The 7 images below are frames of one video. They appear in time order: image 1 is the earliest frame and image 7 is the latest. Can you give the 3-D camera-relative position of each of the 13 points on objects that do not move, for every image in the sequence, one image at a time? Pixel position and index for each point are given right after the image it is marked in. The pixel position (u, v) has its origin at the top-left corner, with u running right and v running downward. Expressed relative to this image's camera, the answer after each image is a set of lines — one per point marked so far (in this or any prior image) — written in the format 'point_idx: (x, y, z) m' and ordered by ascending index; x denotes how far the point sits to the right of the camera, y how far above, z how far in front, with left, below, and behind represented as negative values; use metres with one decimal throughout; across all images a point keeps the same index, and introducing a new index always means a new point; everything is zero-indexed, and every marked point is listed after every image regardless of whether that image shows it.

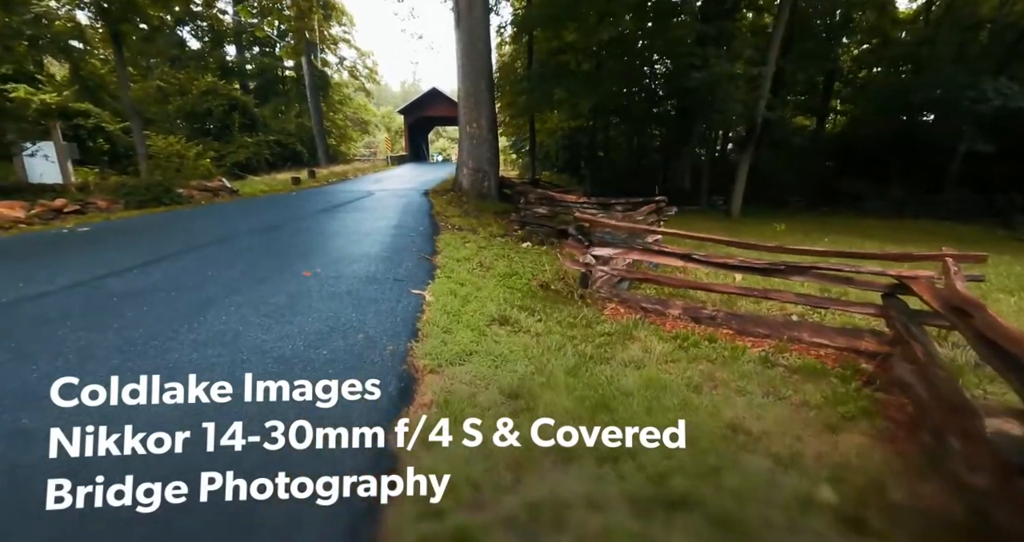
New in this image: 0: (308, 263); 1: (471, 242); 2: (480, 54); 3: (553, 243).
0: (-2.3, +0.1, +5.0) m
1: (-0.6, +0.4, +6.8) m
2: (-0.8, +5.5, +11.6) m
3: (+0.7, +0.5, +7.6) m
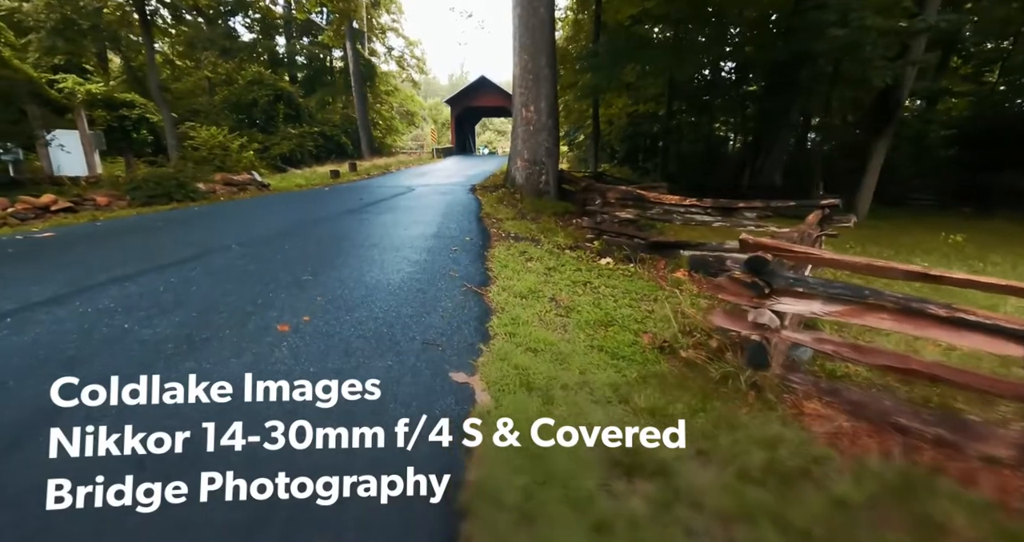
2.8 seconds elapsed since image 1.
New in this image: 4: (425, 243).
0: (-1.6, -0.2, +3.3) m
1: (+0.2, +0.1, +4.9) m
2: (+0.6, +5.3, +9.7) m
3: (+1.7, +0.1, +5.6) m
4: (-1.0, +0.3, +5.4) m
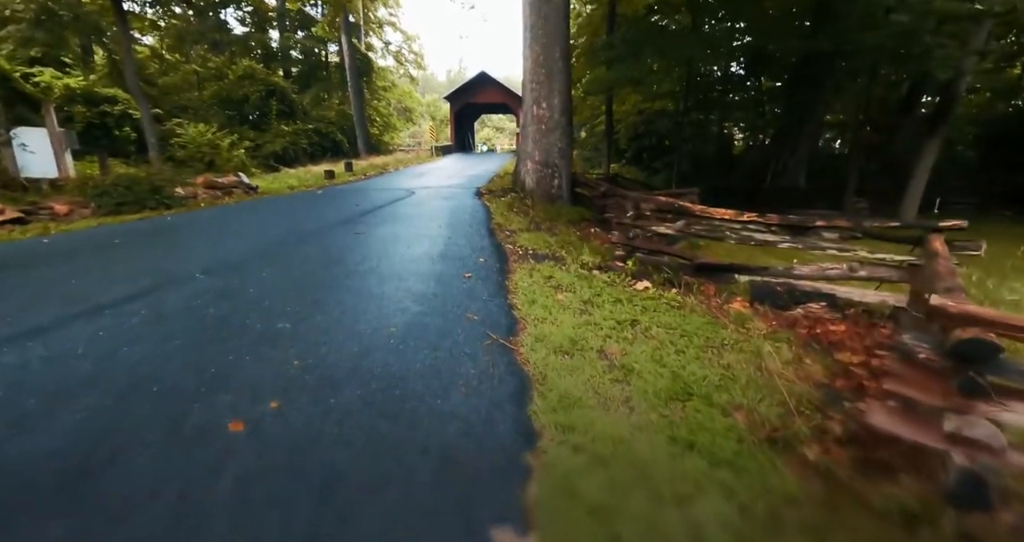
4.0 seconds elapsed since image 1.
0: (-1.3, -0.5, +2.4) m
1: (+0.4, -0.2, +4.0) m
2: (+0.8, +5.0, +8.8) m
3: (+1.9, -0.1, +4.7) m
4: (-0.8, 0.0, +4.5) m
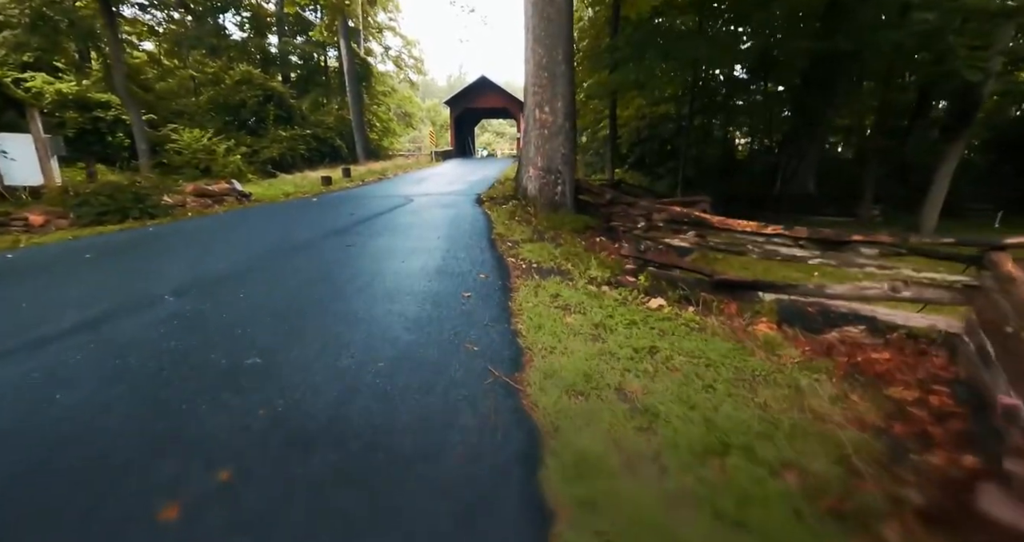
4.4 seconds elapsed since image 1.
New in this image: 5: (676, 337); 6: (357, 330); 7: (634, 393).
0: (-1.3, -0.7, +2.0) m
1: (+0.5, -0.4, +3.7) m
2: (+0.8, +4.8, +8.4) m
3: (+1.9, -0.3, +4.3) m
4: (-0.8, -0.1, +4.2) m
5: (+1.3, -0.5, +3.6) m
6: (-1.1, -0.4, +3.1) m
7: (+0.7, -0.7, +2.6) m
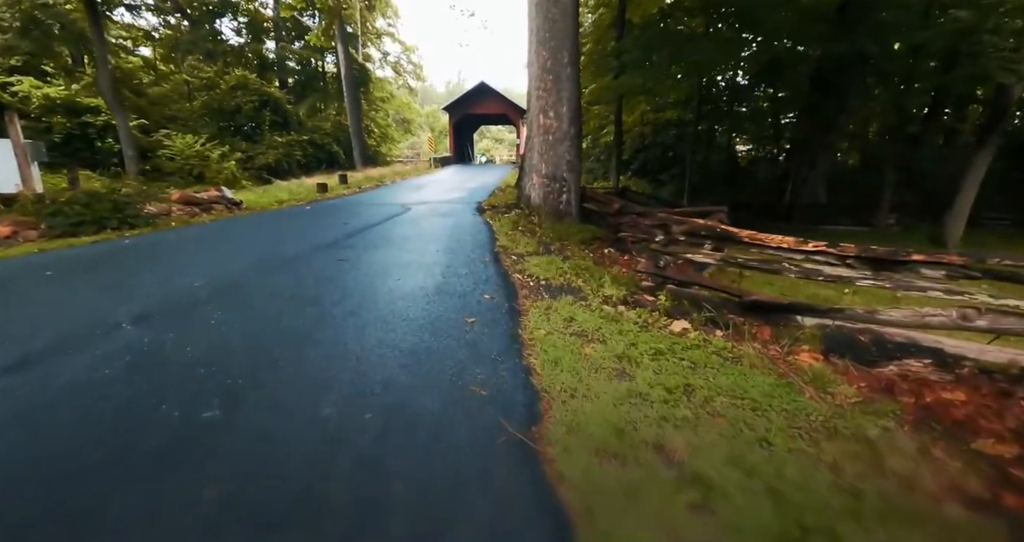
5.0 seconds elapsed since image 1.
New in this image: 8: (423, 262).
0: (-1.2, -0.8, +1.6) m
1: (+0.5, -0.5, +3.2) m
2: (+0.9, +4.6, +8.0) m
3: (+2.0, -0.5, +3.9) m
4: (-0.7, -0.3, +3.7) m
5: (+1.4, -0.7, +3.2) m
6: (-1.0, -0.6, +2.7) m
7: (+0.8, -0.8, +2.1) m
8: (-1.1, +0.1, +5.4) m
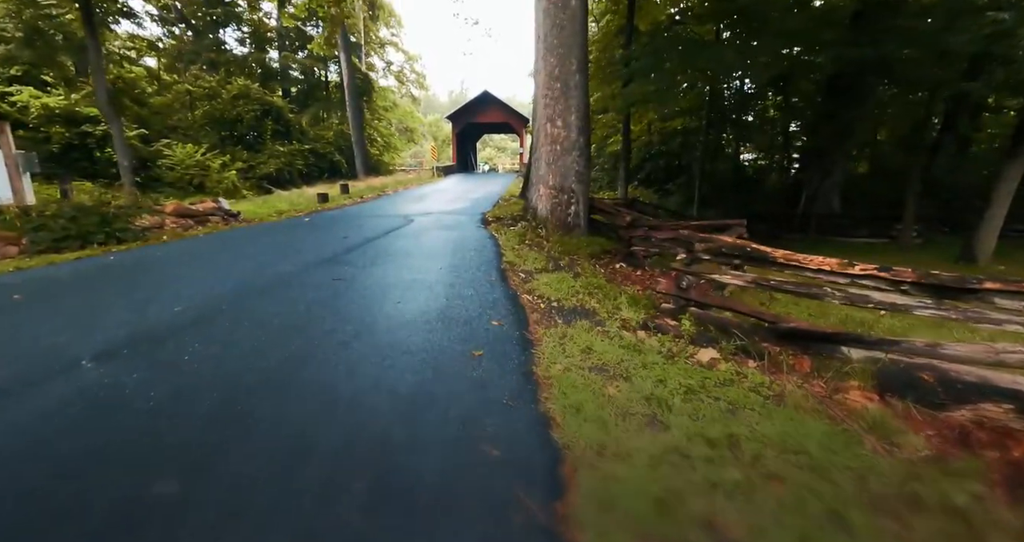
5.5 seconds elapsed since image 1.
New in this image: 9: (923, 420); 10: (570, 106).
0: (-1.2, -1.0, +1.2) m
1: (+0.6, -0.7, +2.8) m
2: (+1.0, +4.3, +7.7) m
3: (+2.1, -0.7, +3.5) m
4: (-0.6, -0.5, +3.3) m
5: (+1.5, -0.9, +2.8) m
6: (-0.9, -0.7, +2.3) m
7: (+0.8, -1.0, +1.7) m
8: (-1.0, -0.1, +5.1) m
9: (+2.4, -0.9, +2.7) m
10: (+1.0, +2.9, +8.0) m
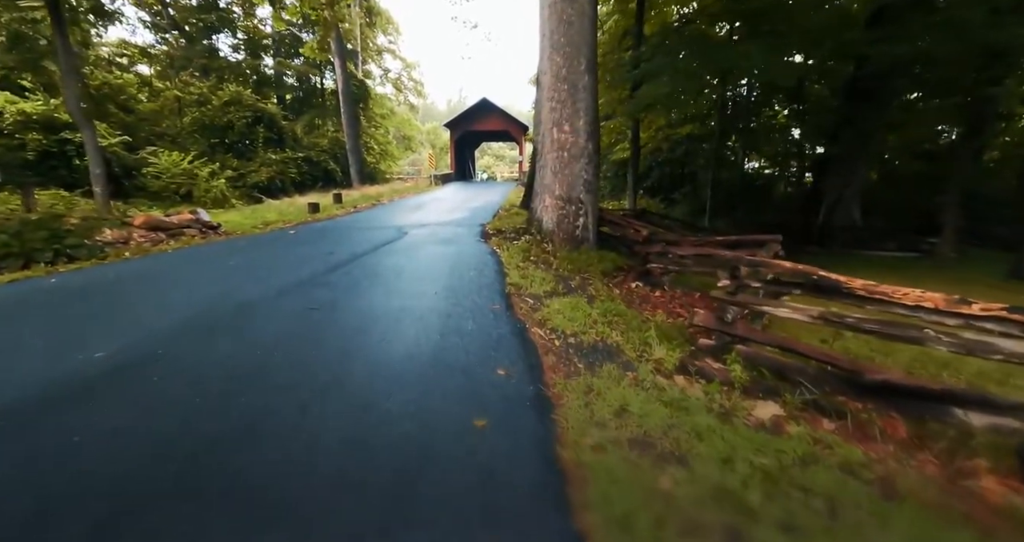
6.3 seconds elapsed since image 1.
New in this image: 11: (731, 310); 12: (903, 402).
0: (-1.1, -1.1, +0.4) m
1: (+0.7, -0.9, +2.0) m
2: (+1.1, +4.0, +7.0) m
3: (+2.1, -0.9, +2.7) m
4: (-0.5, -0.7, +2.5) m
5: (+1.5, -1.1, +2.0) m
6: (-0.8, -0.9, +1.5) m
7: (+0.9, -1.2, +0.9) m
8: (-0.9, -0.4, +4.3) m
9: (+2.5, -1.1, +1.9) m
10: (+1.1, +2.6, +7.2) m
11: (+1.8, -0.3, +3.7) m
12: (+2.3, -0.8, +2.7) m
